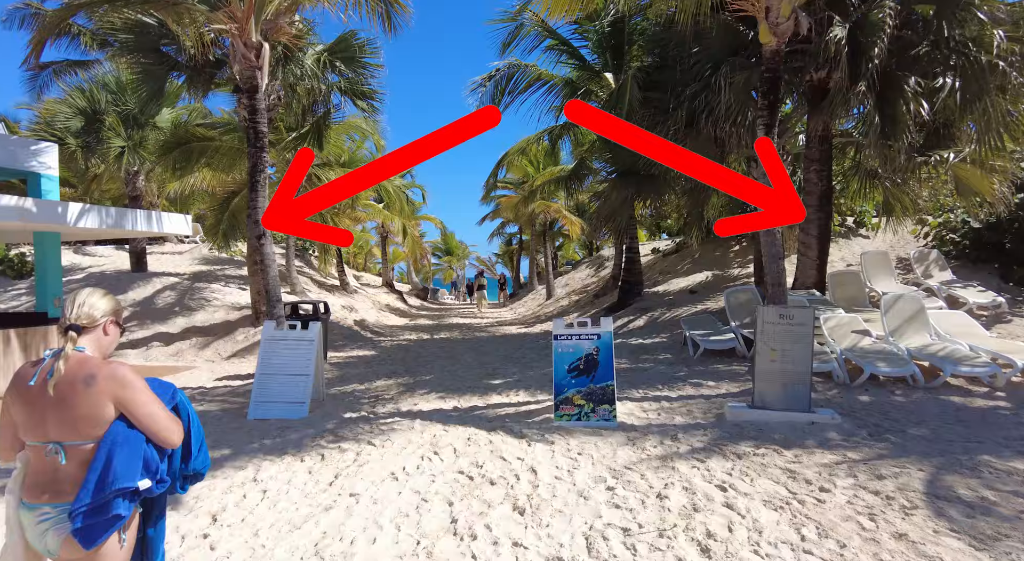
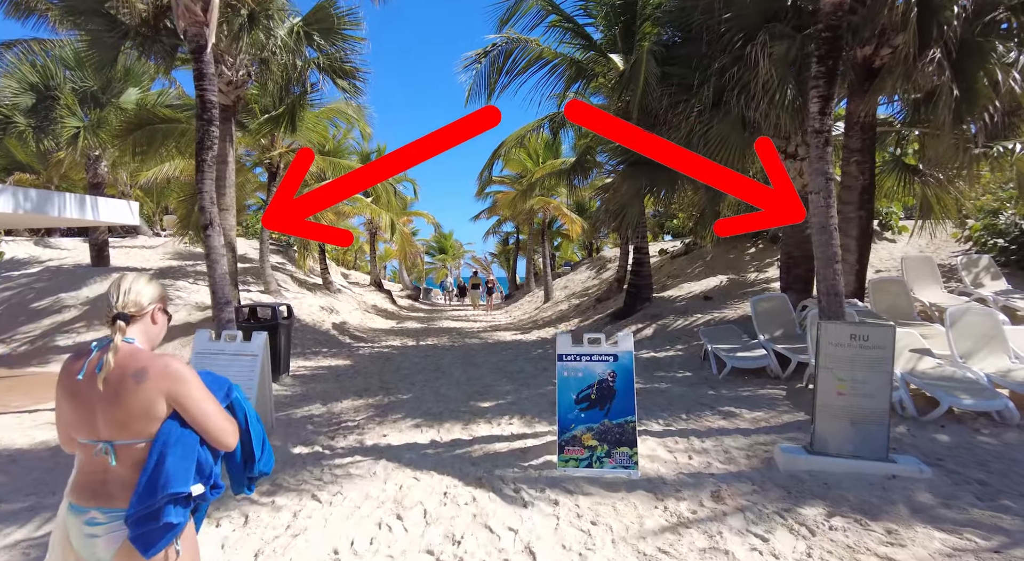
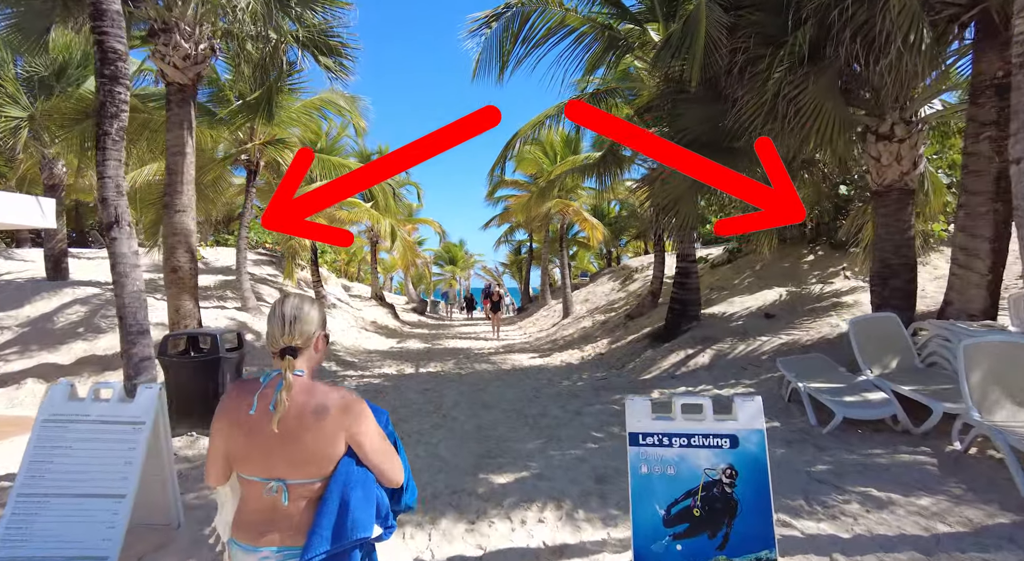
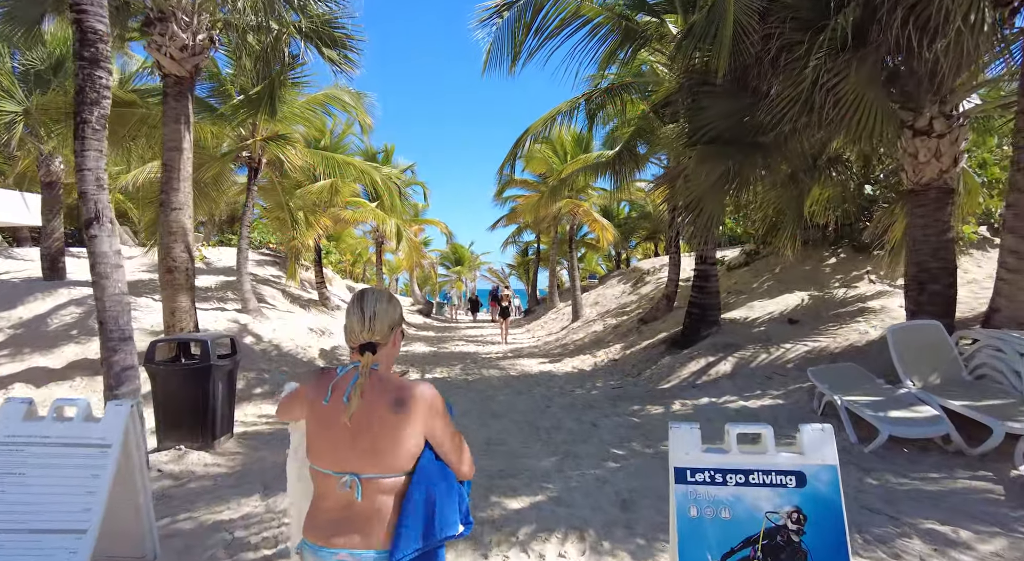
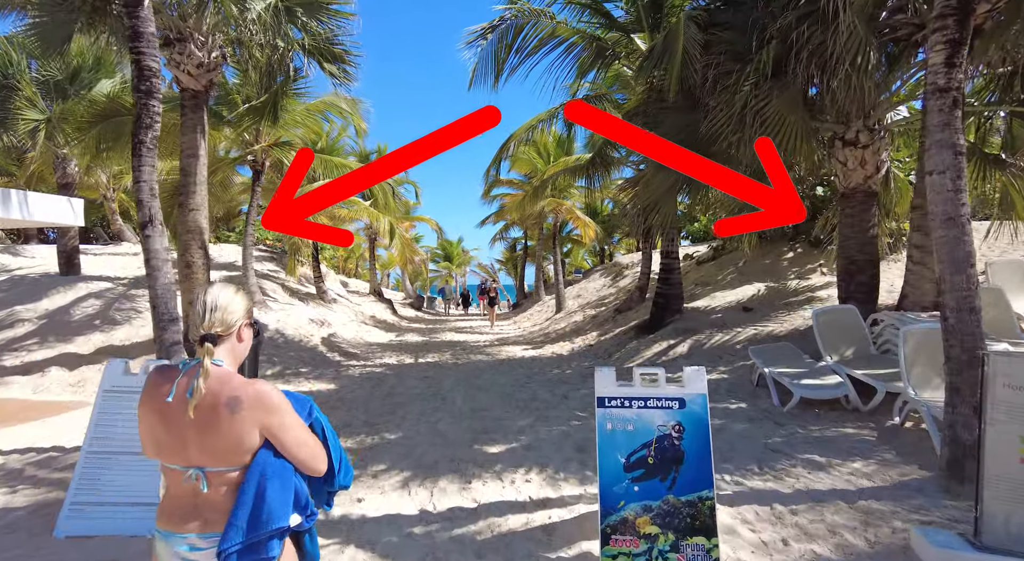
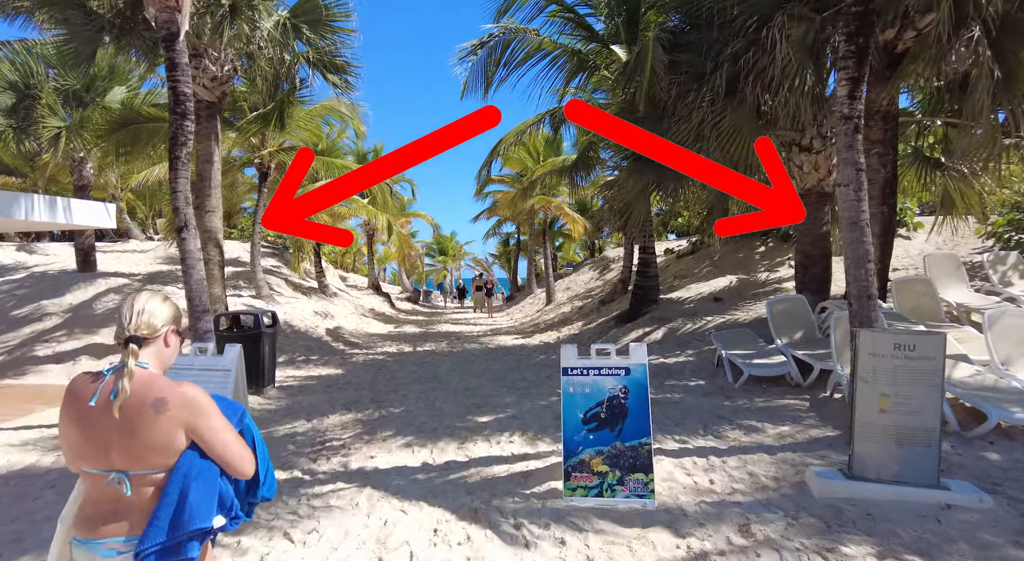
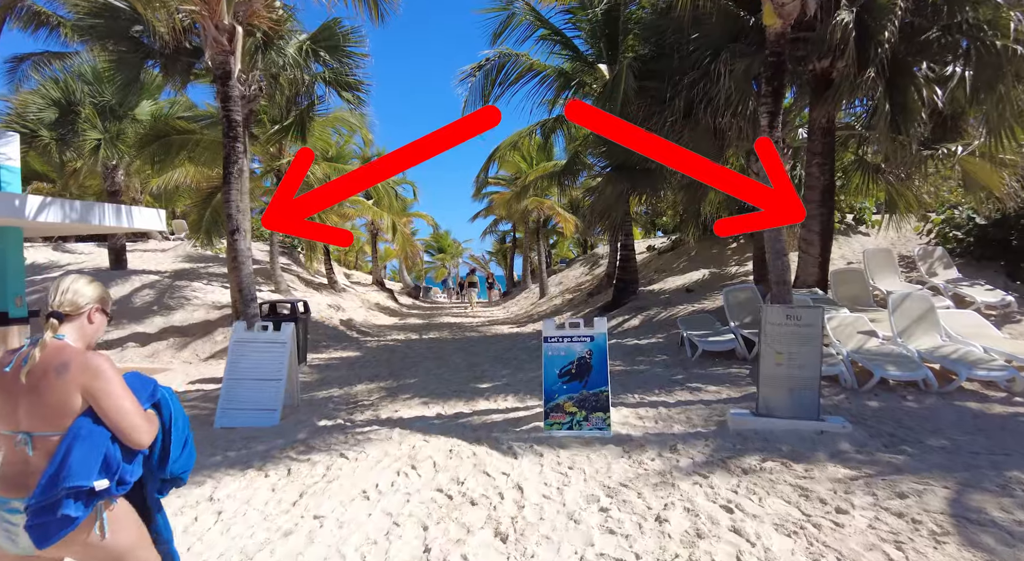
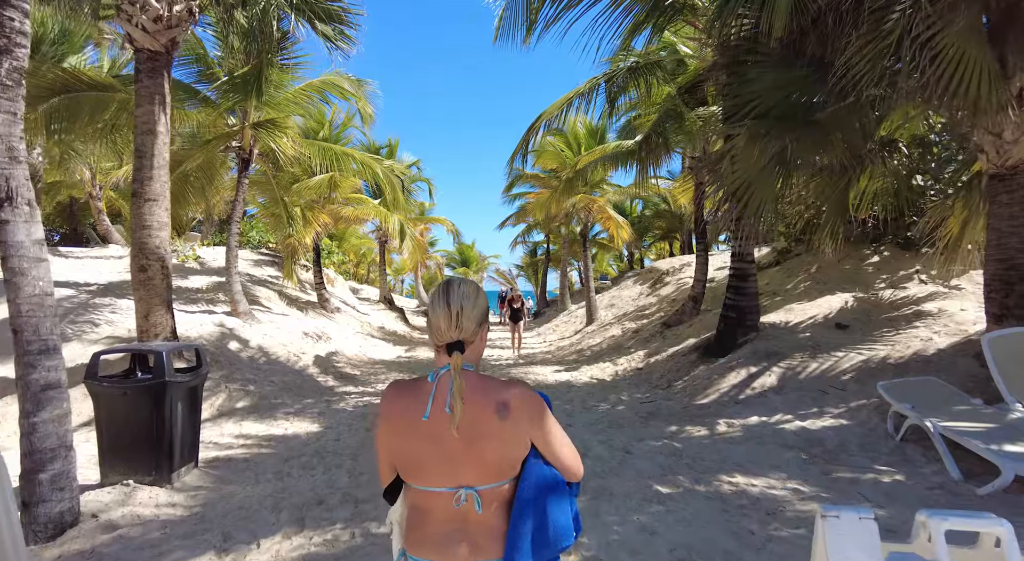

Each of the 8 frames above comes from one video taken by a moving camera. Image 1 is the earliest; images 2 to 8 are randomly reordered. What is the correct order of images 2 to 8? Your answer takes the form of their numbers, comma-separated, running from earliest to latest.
7, 2, 6, 5, 3, 4, 8
